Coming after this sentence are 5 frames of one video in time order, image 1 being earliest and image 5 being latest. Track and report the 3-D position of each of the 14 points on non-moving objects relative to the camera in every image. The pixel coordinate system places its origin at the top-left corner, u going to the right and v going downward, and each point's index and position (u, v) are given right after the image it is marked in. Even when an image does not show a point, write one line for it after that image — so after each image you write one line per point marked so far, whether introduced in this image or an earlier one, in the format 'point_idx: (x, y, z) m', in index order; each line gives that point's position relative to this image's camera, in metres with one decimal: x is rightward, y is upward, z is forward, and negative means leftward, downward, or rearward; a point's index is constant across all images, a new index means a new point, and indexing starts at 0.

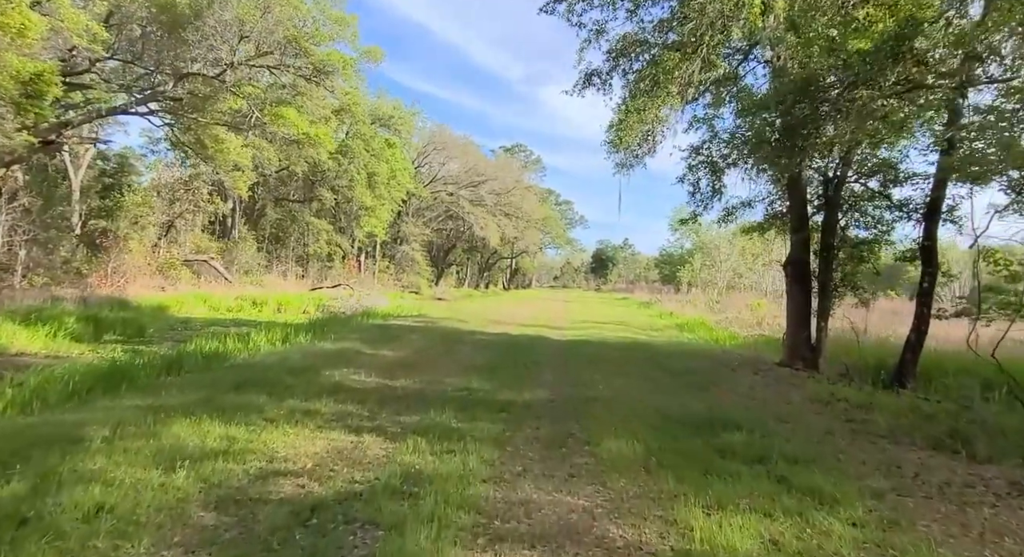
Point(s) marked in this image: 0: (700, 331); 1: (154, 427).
0: (+5.4, -1.5, +17.7) m
1: (-2.5, -1.0, +4.2) m
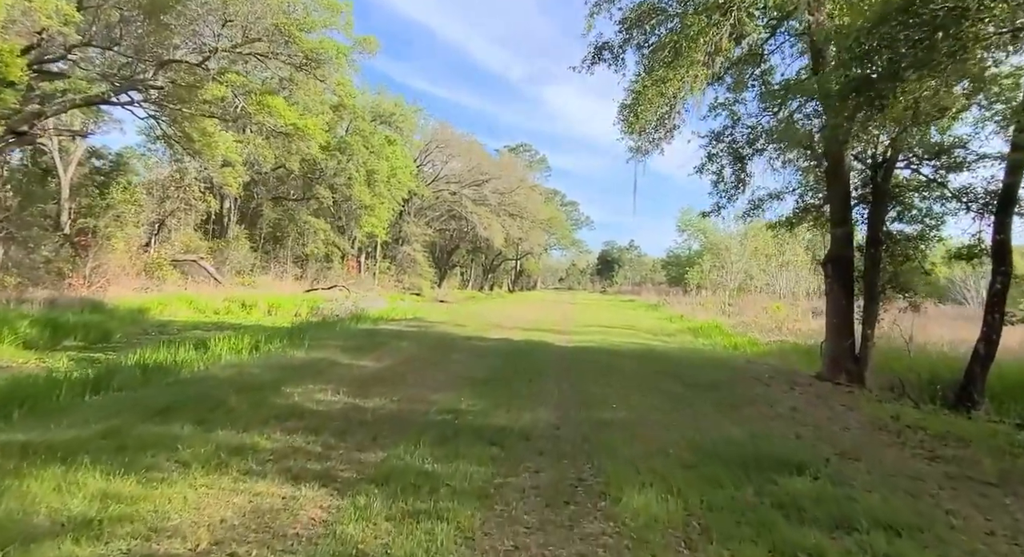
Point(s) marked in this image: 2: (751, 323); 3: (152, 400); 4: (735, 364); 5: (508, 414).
0: (+5.5, -1.5, +16.5) m
1: (-2.5, -1.0, +3.1) m
2: (+7.5, -1.4, +19.2) m
3: (-3.0, -1.0, +5.1) m
4: (+3.6, -1.4, +10.0) m
5: (0.0, -1.2, +5.7) m
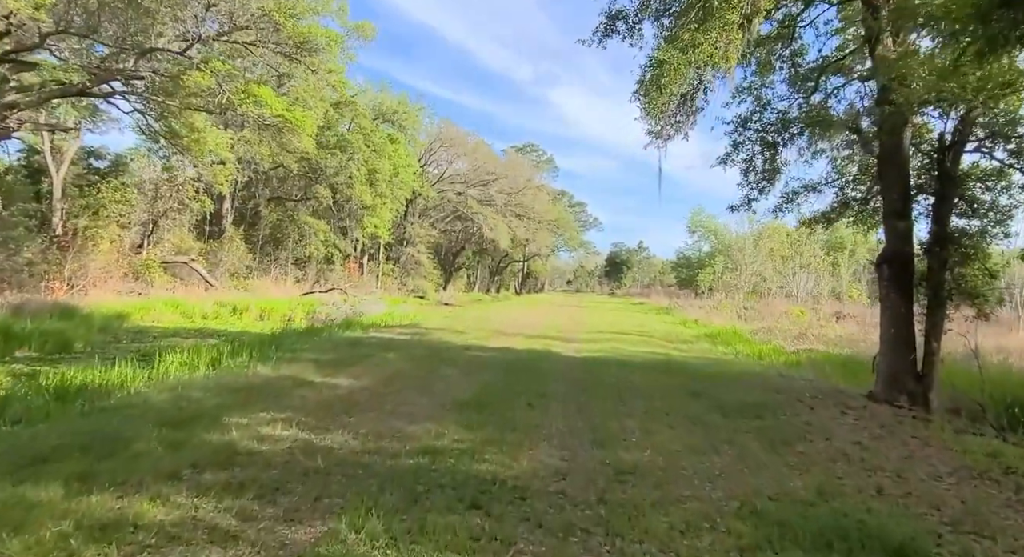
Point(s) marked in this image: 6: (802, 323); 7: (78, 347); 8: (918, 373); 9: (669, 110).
0: (+5.6, -1.6, +15.2) m
1: (-2.6, -1.0, +1.9) m
2: (+7.6, -1.5, +17.9) m
3: (-3.0, -1.0, +3.9) m
4: (+3.6, -1.4, +8.7) m
5: (-0.1, -1.3, +4.5) m
6: (+8.9, -1.4, +18.9) m
7: (-7.5, -1.2, +10.6) m
8: (+4.5, -1.0, +6.9) m
9: (+2.1, +2.2, +8.0) m
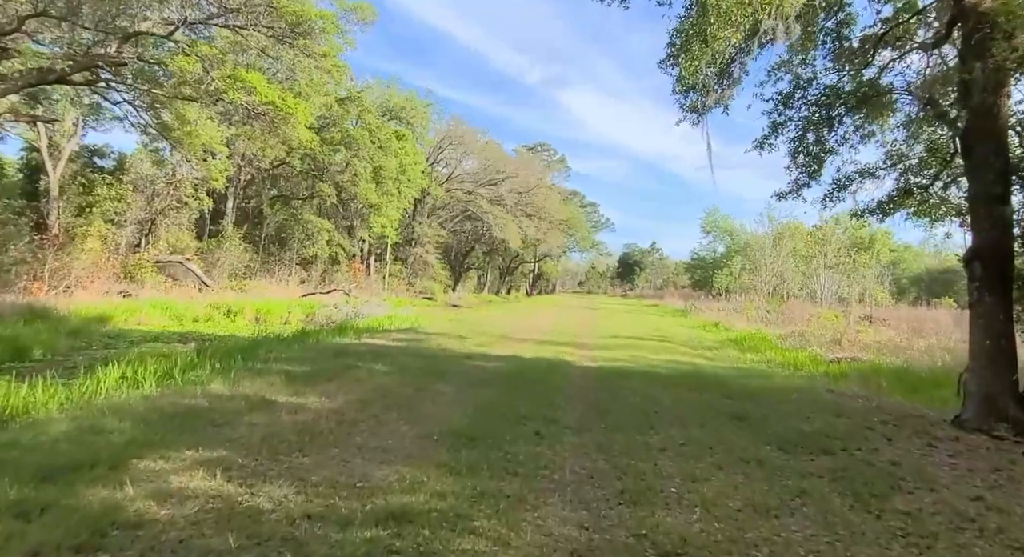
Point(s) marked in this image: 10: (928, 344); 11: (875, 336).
0: (+5.8, -1.6, +13.9) m
1: (-2.7, -1.0, +0.7) m
2: (+7.8, -1.5, +16.5) m
3: (-3.0, -1.0, +2.7) m
4: (+3.7, -1.4, +7.4) m
5: (-0.1, -1.3, +3.2) m
6: (+9.1, -1.4, +17.5) m
7: (-7.4, -1.2, +9.5) m
8: (+4.6, -1.0, +5.5) m
9: (+2.1, +2.2, +6.7) m
10: (+9.1, -1.4, +13.4) m
11: (+9.4, -1.5, +16.0) m
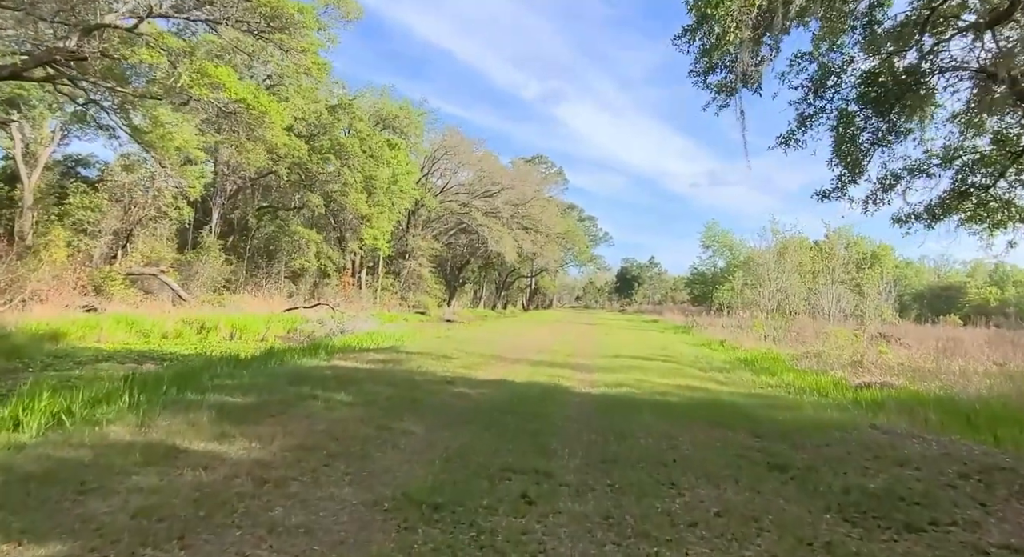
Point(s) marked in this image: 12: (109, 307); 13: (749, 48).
0: (+5.6, -1.9, +12.6) m
1: (-2.8, -1.0, -0.6) m
2: (+7.6, -1.9, +15.2) m
3: (-3.2, -1.0, +1.4) m
4: (+3.6, -1.6, +6.2) m
5: (-0.2, -1.3, +1.9) m
6: (+8.9, -1.8, +16.2) m
7: (-7.5, -1.3, +8.2) m
8: (+4.4, -1.2, +4.3) m
9: (+2.0, +2.1, +5.6) m
10: (+8.9, -1.8, +12.2) m
11: (+9.2, -1.9, +14.8) m
12: (-11.9, -0.8, +18.1) m
13: (+2.1, +2.1, +5.6) m
